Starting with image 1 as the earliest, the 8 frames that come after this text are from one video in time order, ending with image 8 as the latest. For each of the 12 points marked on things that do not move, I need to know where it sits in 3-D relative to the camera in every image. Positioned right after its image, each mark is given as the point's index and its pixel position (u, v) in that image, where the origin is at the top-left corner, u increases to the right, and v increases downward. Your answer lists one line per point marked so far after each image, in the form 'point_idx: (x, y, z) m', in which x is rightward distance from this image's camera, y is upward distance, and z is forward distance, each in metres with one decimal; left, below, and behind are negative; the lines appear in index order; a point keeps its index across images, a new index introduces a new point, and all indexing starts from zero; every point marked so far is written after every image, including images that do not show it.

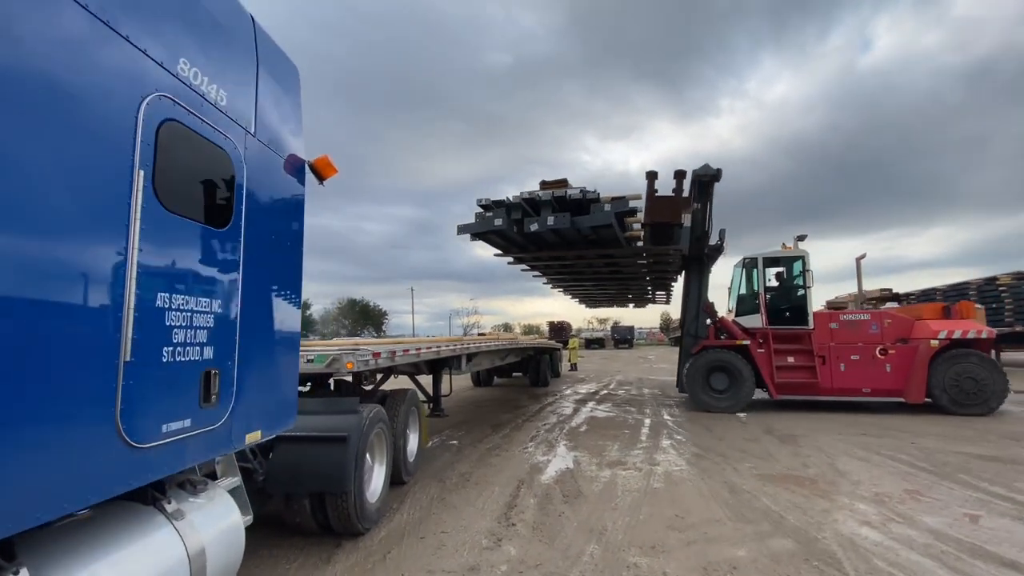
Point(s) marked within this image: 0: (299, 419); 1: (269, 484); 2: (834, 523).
0: (-1.9, -1.2, +4.3) m
1: (-2.1, -1.7, +4.0) m
2: (+3.0, -2.2, +4.4) m
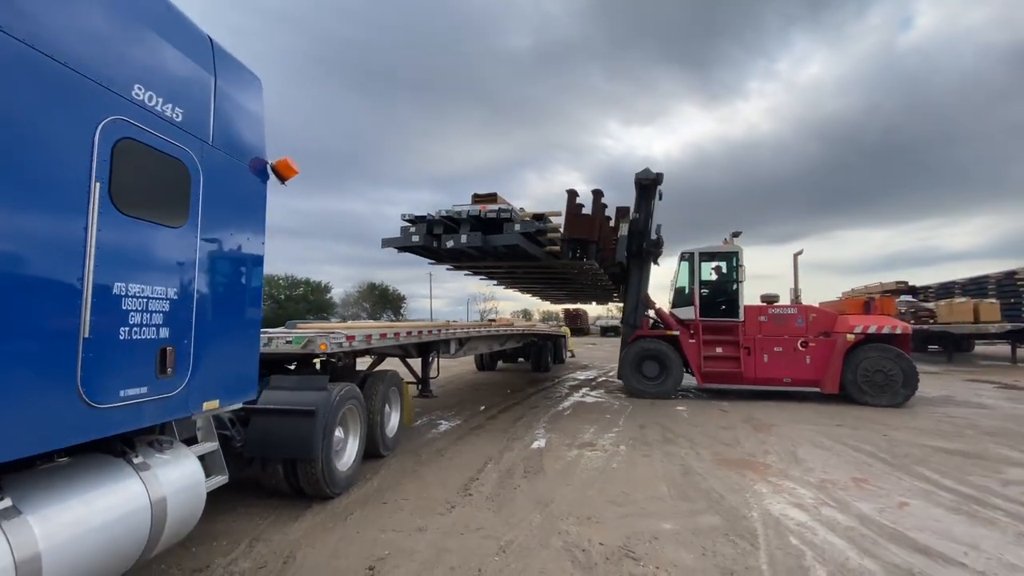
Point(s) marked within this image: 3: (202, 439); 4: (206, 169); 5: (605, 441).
0: (-2.4, -1.1, +4.8) m
1: (-2.6, -1.6, +4.5) m
2: (+2.6, -2.2, +4.7) m
3: (-2.5, -1.3, +4.0) m
4: (-2.2, +0.8, +3.3) m
5: (+1.4, -2.3, +7.3) m
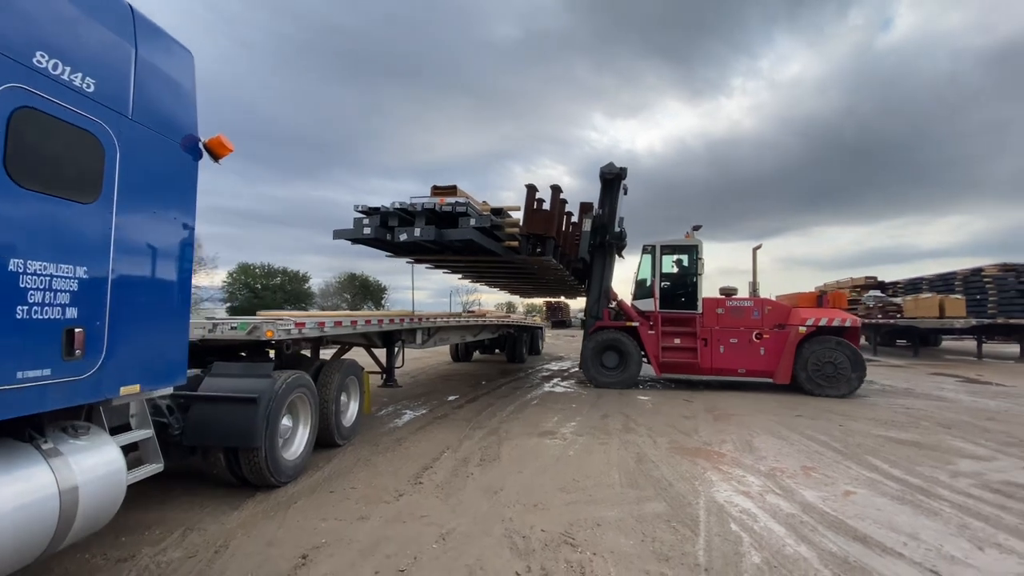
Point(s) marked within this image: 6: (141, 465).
0: (-2.9, -0.9, +4.6) m
1: (-3.1, -1.4, +4.4) m
2: (+2.0, -2.1, +4.8) m
3: (-3.0, -1.1, +3.9) m
4: (-2.6, +1.0, +3.2) m
5: (+0.9, -2.2, +7.3) m
6: (-2.9, -1.4, +3.8) m
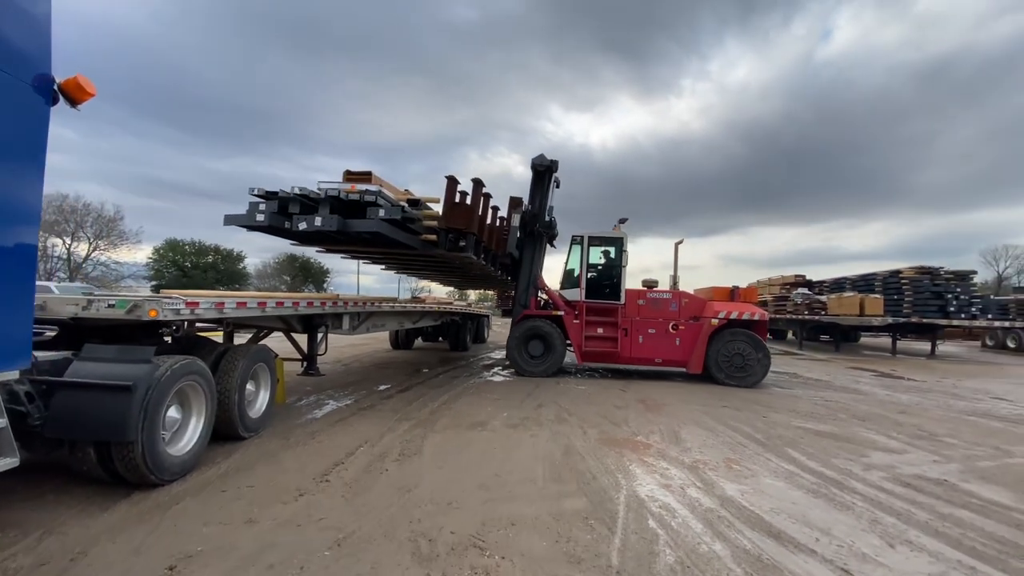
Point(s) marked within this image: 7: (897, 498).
0: (-3.6, -0.7, +4.0) m
1: (-3.8, -1.1, +3.8) m
2: (+1.2, -2.0, +4.7) m
3: (-3.6, -0.9, +3.3) m
4: (-3.1, +1.2, +2.5) m
5: (-0.2, -2.0, +7.0) m
6: (-3.5, -1.2, +3.2) m
7: (+3.8, -2.1, +4.6) m
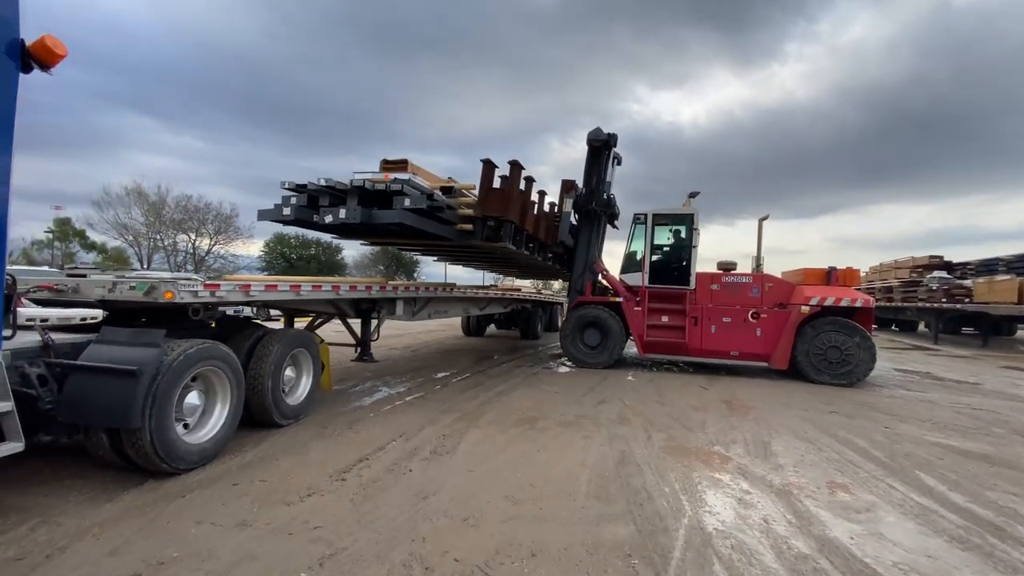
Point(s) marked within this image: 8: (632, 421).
0: (-3.4, -0.5, +3.9) m
1: (-3.6, -1.0, +3.7) m
2: (+1.5, -1.8, +3.7) m
3: (-3.5, -0.8, +3.2) m
4: (-3.2, +1.3, +2.3) m
5: (+0.5, -1.7, +6.3) m
6: (-3.4, -1.0, +3.1) m
7: (+4.0, -1.8, +3.2) m
8: (+1.6, -1.7, +6.1) m
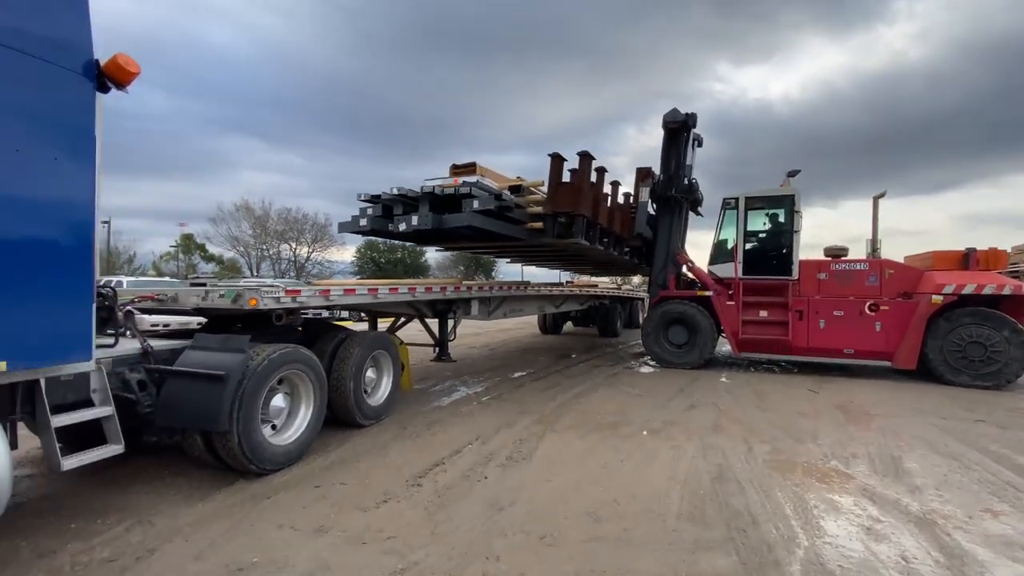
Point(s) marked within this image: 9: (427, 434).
0: (-2.8, -0.6, +4.1) m
1: (-3.0, -1.1, +4.0) m
2: (+2.1, -1.7, +3.1) m
3: (-3.0, -0.8, +3.4) m
4: (-2.9, +1.2, +2.5) m
5: (+1.5, -1.7, +5.9) m
6: (-2.9, -1.1, +3.3) m
7: (+4.5, -1.7, +2.3) m
8: (+2.5, -1.7, +5.5) m
9: (-1.0, -1.7, +5.5) m
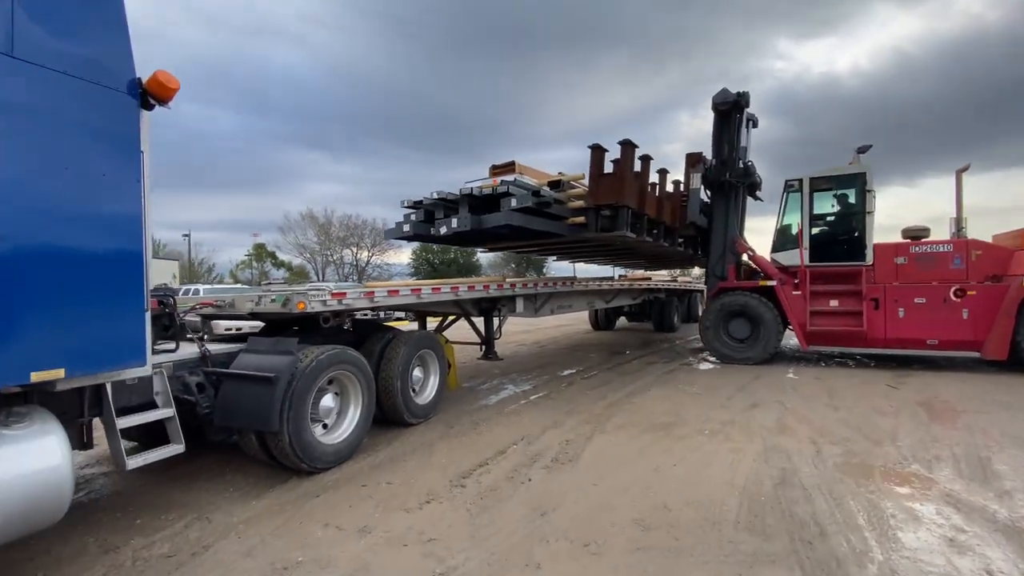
0: (-2.4, -0.6, +4.3) m
1: (-2.6, -1.1, +4.2) m
2: (+2.3, -1.6, +2.8) m
3: (-2.7, -0.9, +3.7) m
4: (-2.7, +1.1, +2.7) m
5: (+2.1, -1.6, +5.5) m
6: (-2.6, -1.2, +3.5) m
7: (+4.6, -1.6, +1.6) m
8: (+3.0, -1.5, +5.1) m
9: (-0.5, -1.7, +5.5) m
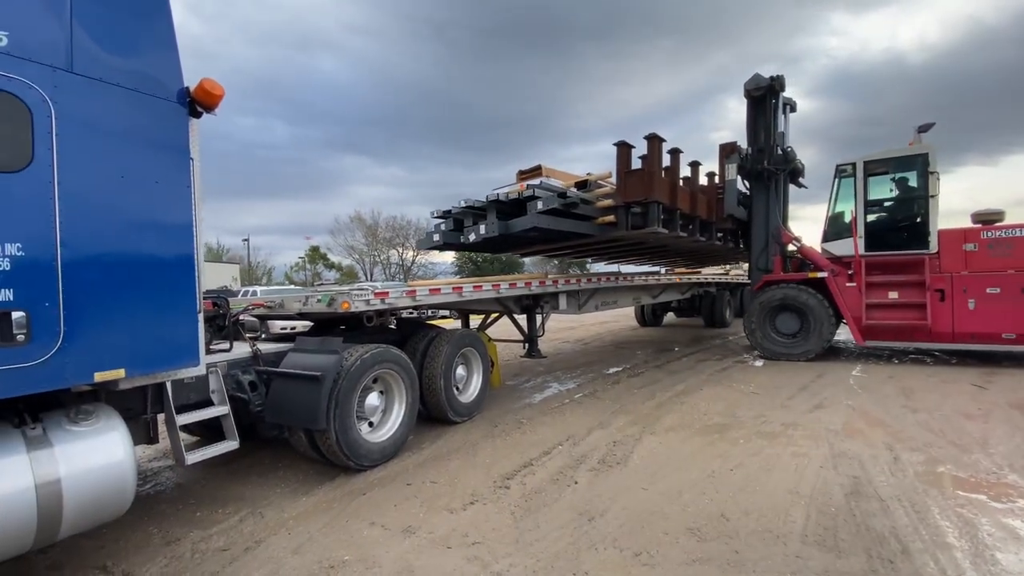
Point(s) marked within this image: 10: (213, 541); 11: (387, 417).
0: (-2.0, -0.6, +4.4) m
1: (-2.2, -1.1, +4.3) m
2: (+2.6, -1.6, +2.4) m
3: (-2.4, -0.9, +3.8) m
4: (-2.5, +1.1, +2.8) m
5: (+2.6, -1.5, +5.2) m
6: (-2.3, -1.2, +3.7) m
7: (+4.7, -1.5, +1.1) m
8: (+3.5, -1.4, +4.7) m
9: (+0.1, -1.7, +5.4) m
10: (-2.1, -1.8, +3.3) m
11: (-1.3, -1.3, +4.8) m
